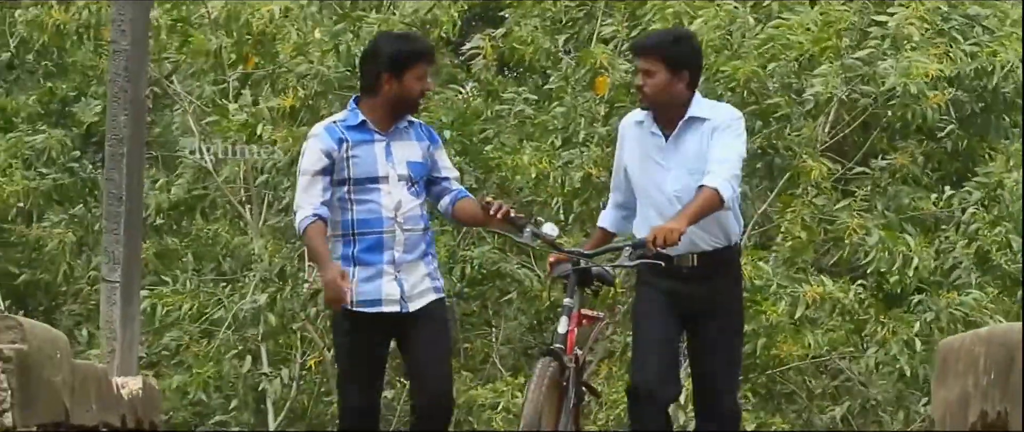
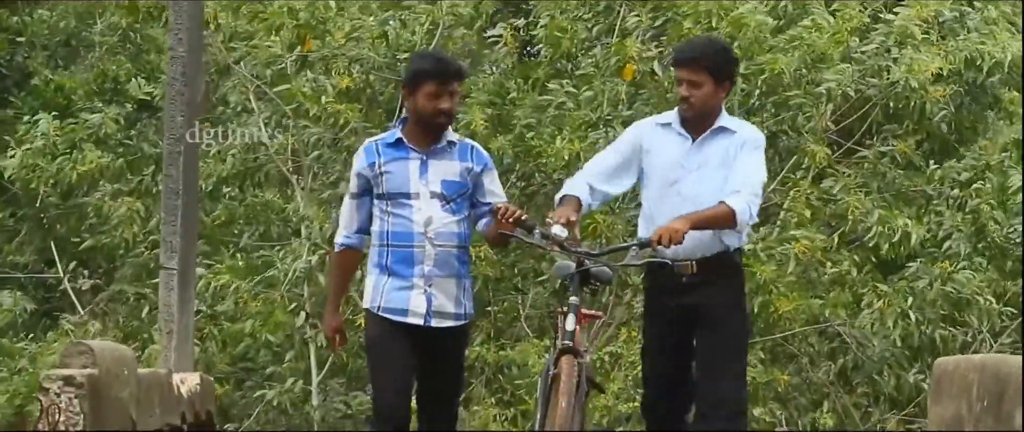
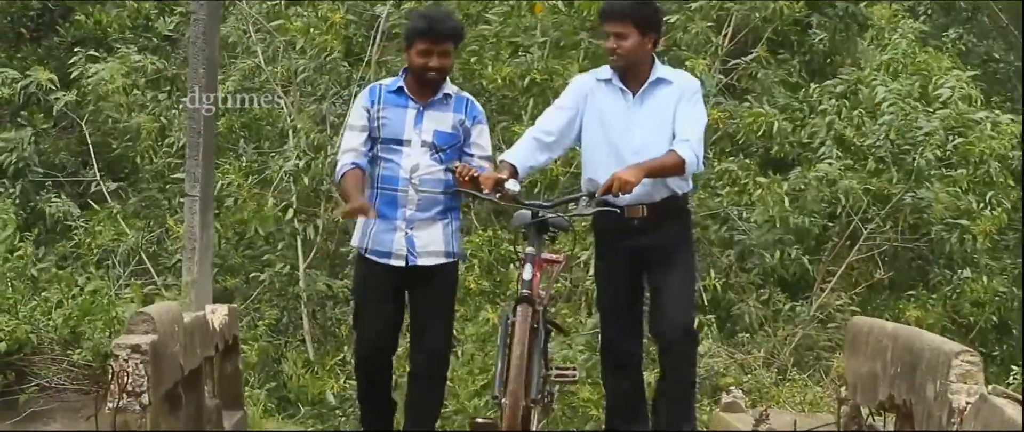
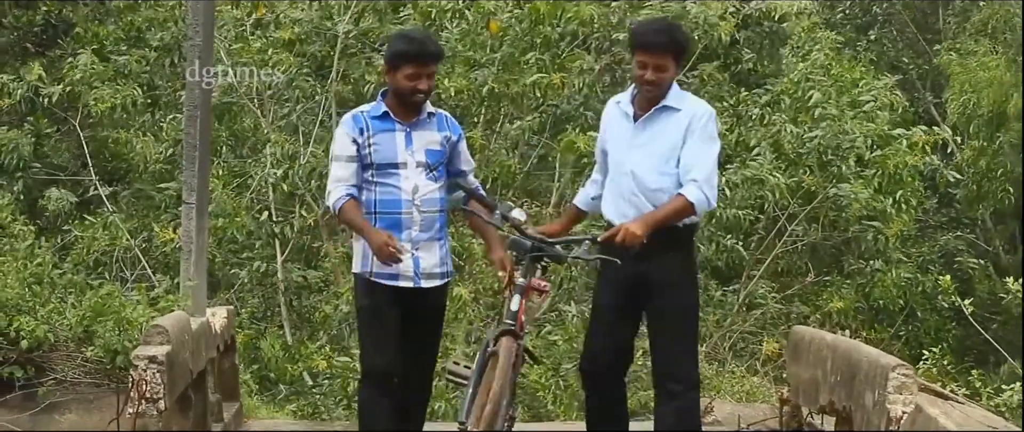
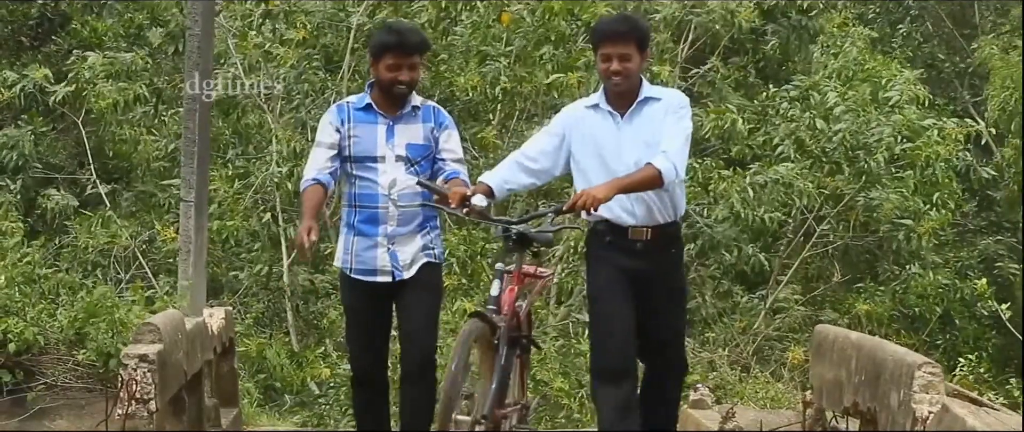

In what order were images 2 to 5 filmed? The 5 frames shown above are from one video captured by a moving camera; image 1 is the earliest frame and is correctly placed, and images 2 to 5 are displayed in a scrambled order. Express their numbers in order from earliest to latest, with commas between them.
2, 3, 5, 4
